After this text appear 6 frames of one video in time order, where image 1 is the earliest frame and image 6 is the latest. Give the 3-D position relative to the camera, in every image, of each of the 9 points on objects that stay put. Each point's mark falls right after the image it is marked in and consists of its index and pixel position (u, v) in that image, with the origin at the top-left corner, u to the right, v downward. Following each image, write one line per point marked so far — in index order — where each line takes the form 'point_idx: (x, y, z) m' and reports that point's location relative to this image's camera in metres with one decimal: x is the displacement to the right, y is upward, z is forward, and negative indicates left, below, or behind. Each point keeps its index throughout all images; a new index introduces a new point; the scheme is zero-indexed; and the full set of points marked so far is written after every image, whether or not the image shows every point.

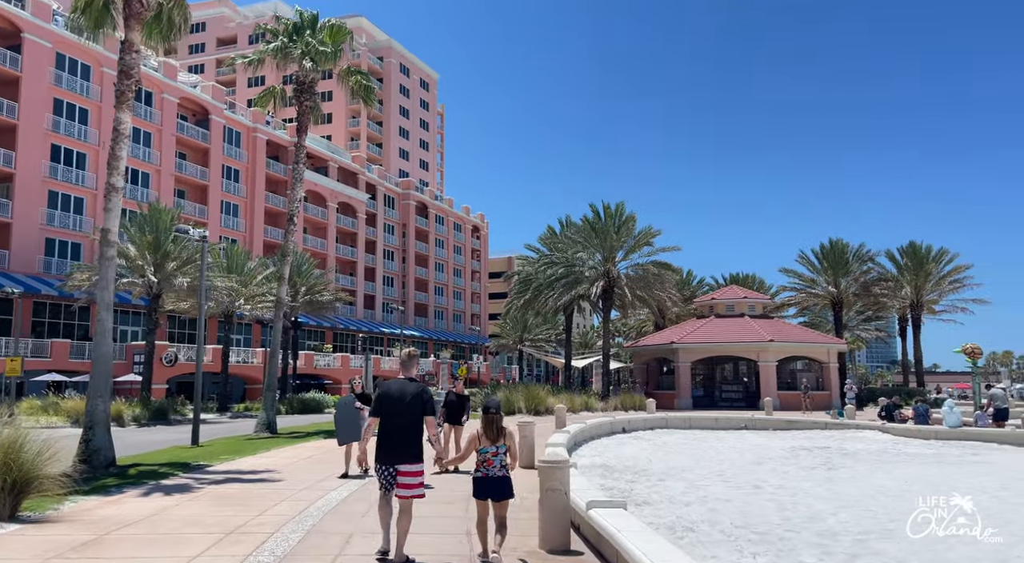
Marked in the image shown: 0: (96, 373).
0: (-6.7, -1.5, +12.8) m
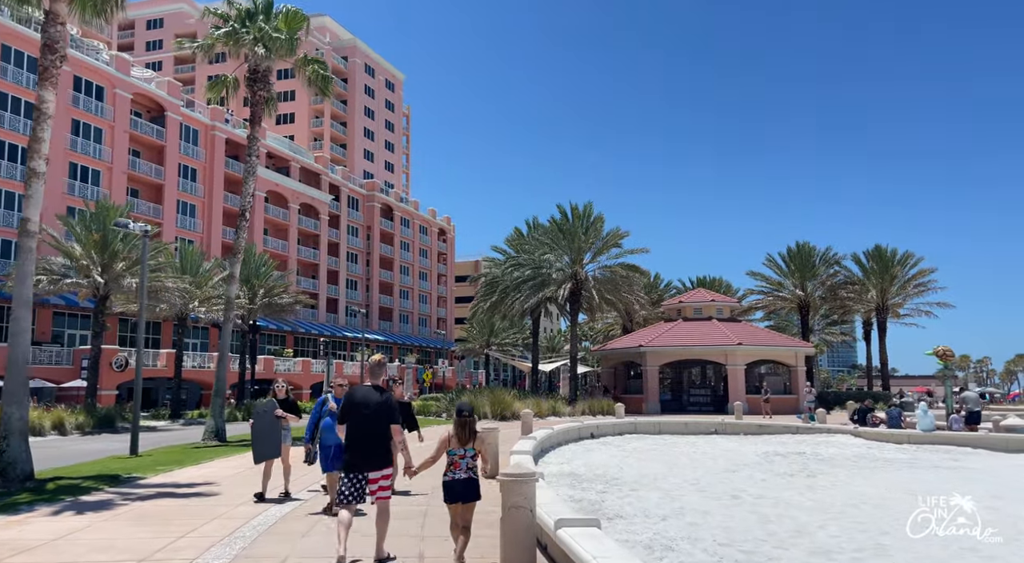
0: (-7.3, -1.4, +11.6) m
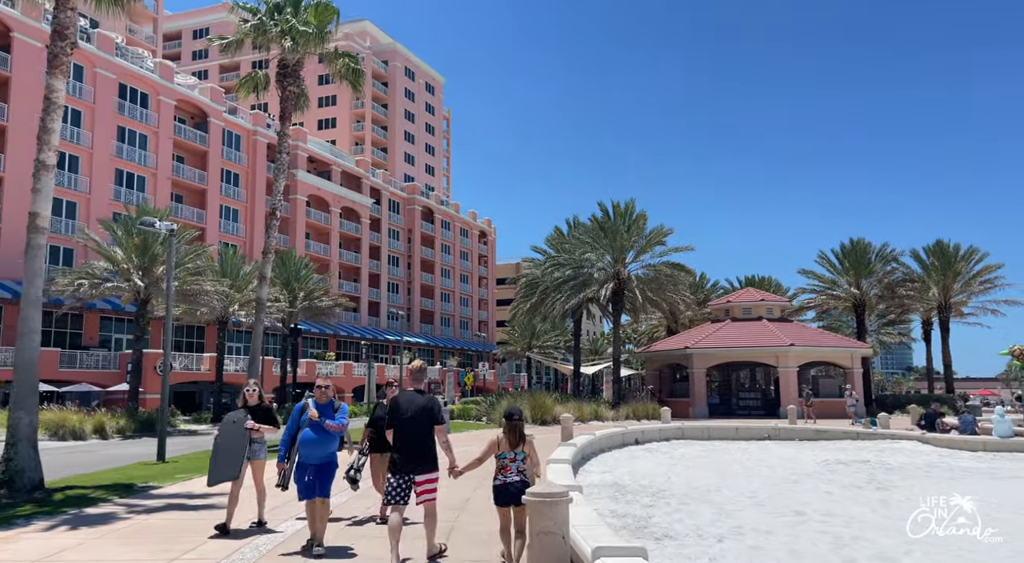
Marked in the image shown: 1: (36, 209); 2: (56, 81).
0: (-6.8, -1.4, +11.0) m
1: (-6.7, +1.0, +11.3) m
2: (-6.6, +2.9, +11.6) m
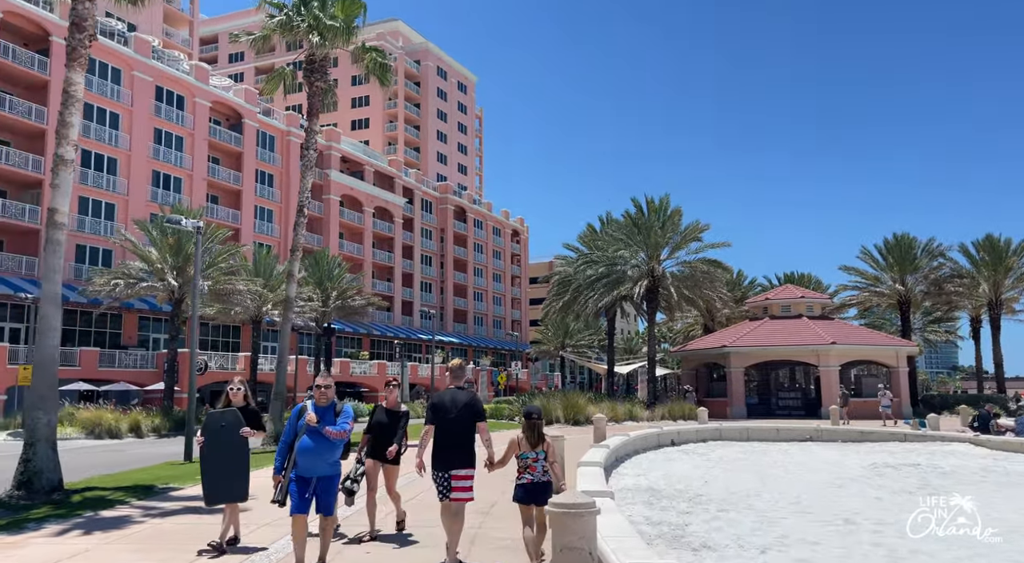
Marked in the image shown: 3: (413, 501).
0: (-6.4, -1.3, +10.8) m
1: (-6.3, +1.1, +11.1) m
2: (-6.2, +3.0, +11.4) m
3: (-1.3, -2.9, +10.9) m
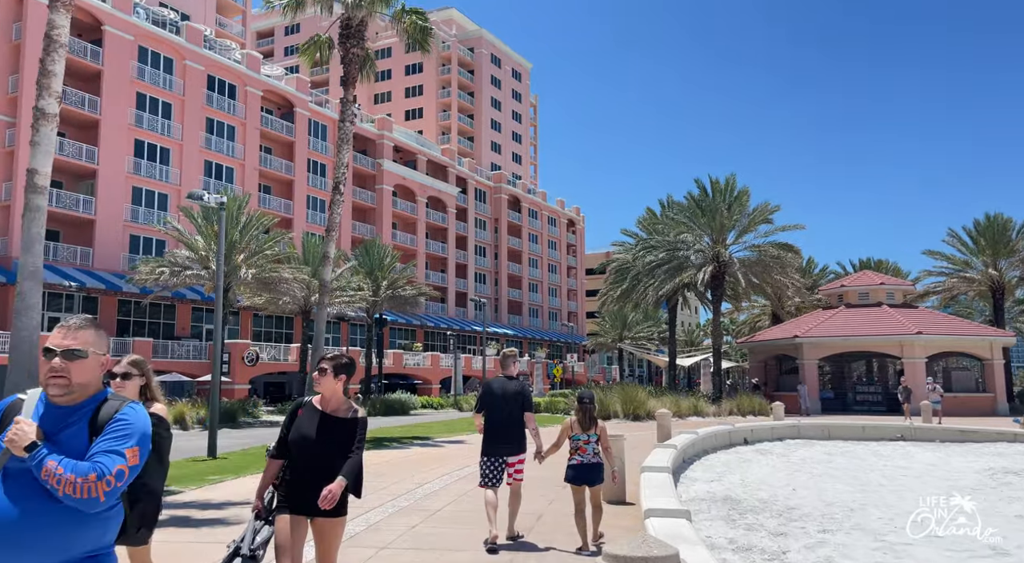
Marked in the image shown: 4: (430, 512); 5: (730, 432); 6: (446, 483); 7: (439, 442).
0: (-5.8, -1.0, +9.4) m
1: (-5.8, +1.4, +9.7) m
2: (-5.6, +3.3, +10.0) m
3: (-0.8, -2.6, +9.1) m
4: (-0.9, -2.5, +8.8) m
5: (+4.9, -3.4, +18.2) m
6: (-0.9, -2.8, +11.0) m
7: (-1.7, -3.6, +18.3) m
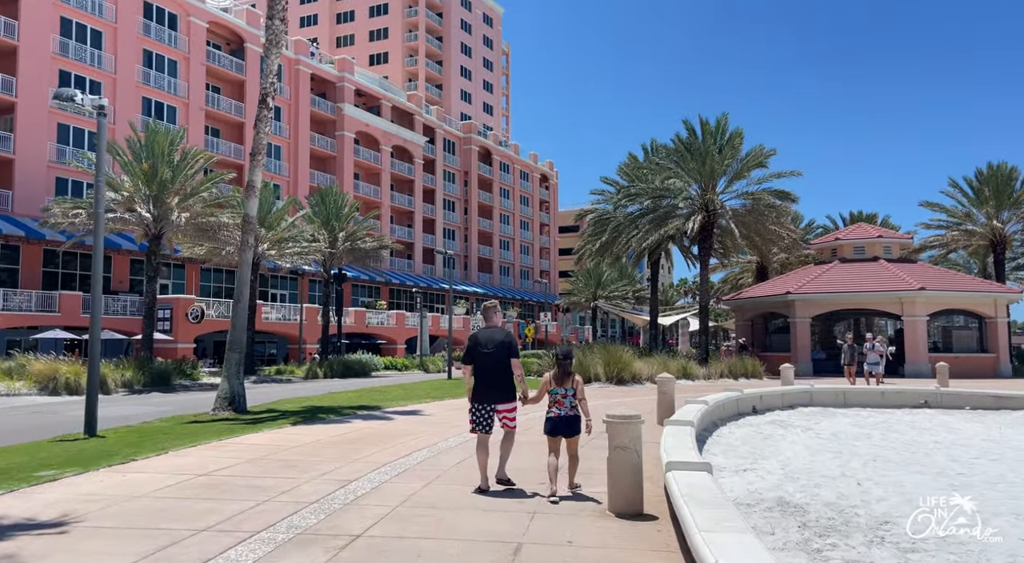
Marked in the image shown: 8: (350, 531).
0: (-6.1, -0.2, +5.9) m
1: (-6.0, +2.2, +6.1) m
2: (-5.9, +4.1, +6.3) m
3: (-1.1, -1.8, +5.9) m
4: (-1.2, -1.8, +5.5) m
5: (+4.3, -2.2, +15.2) m
6: (-1.2, -1.9, +7.7) m
7: (-2.3, -2.4, +15.0) m
8: (-1.2, -1.8, +5.9) m
